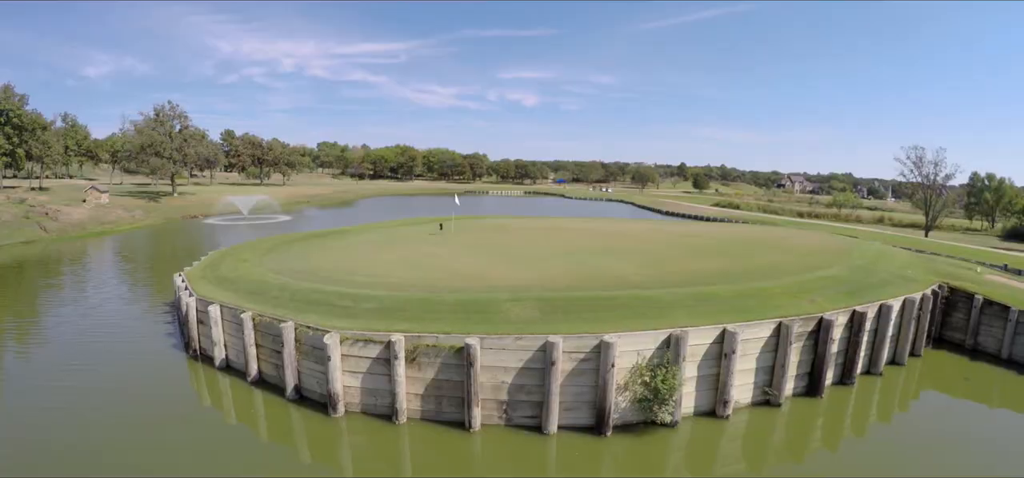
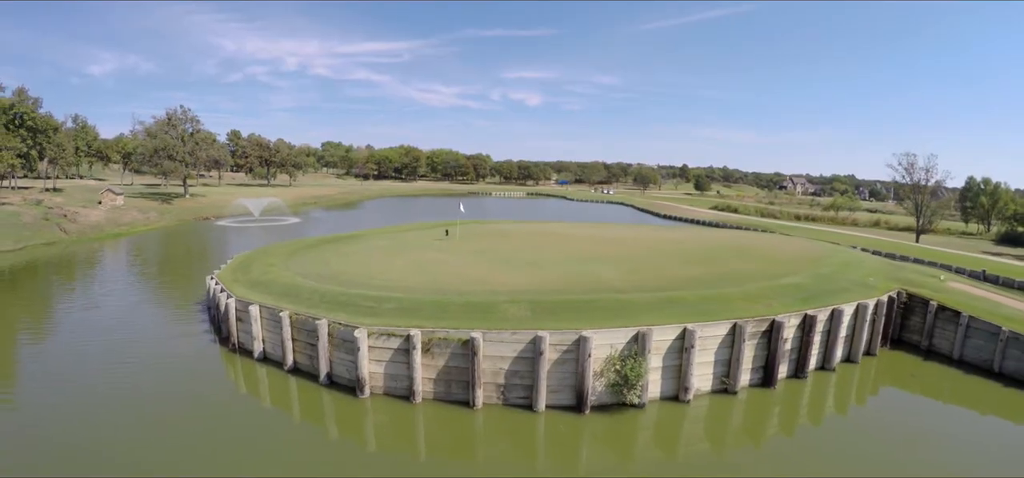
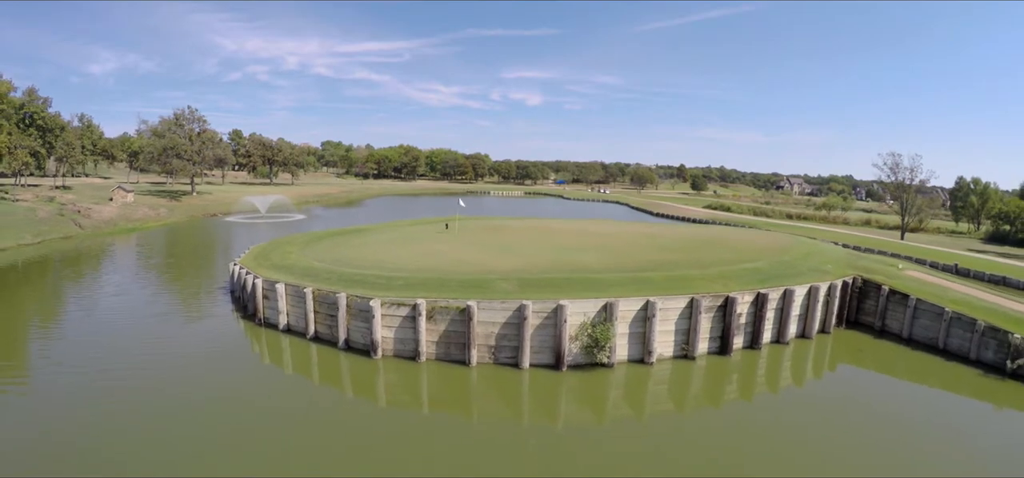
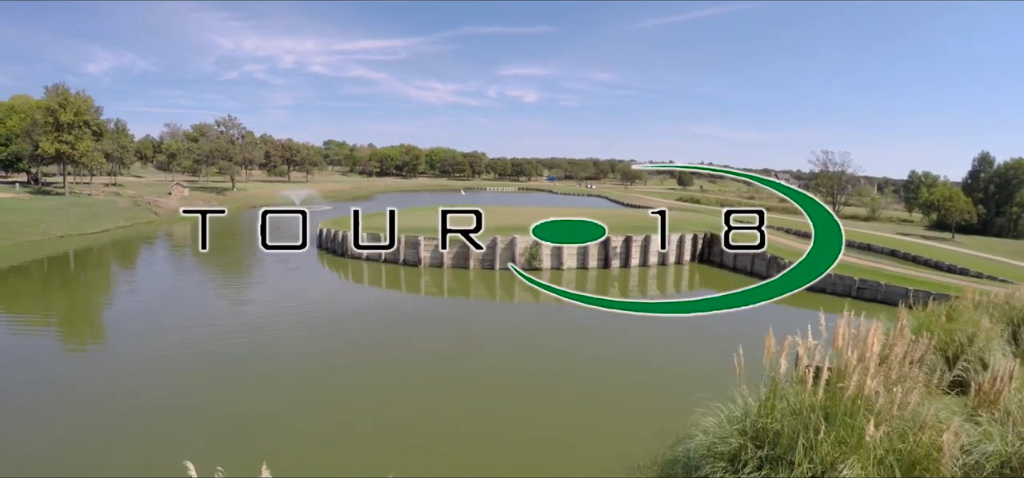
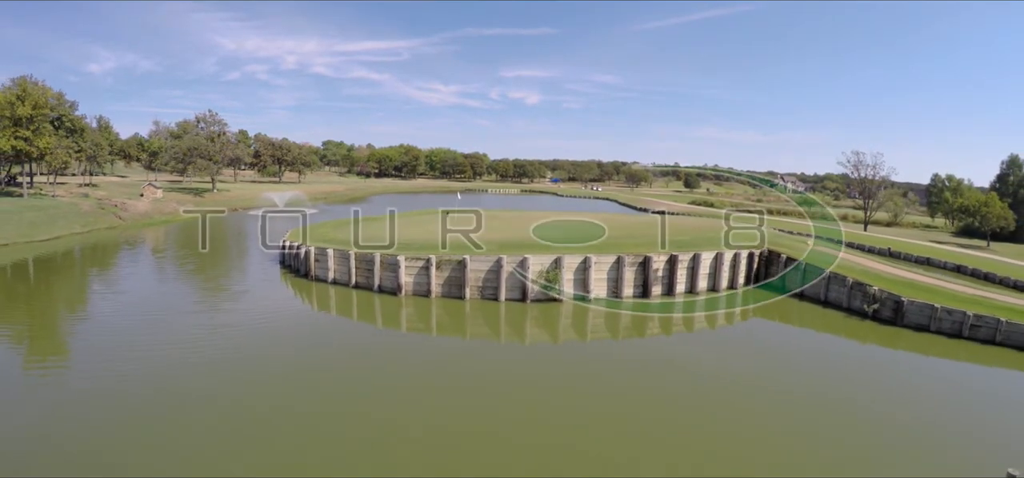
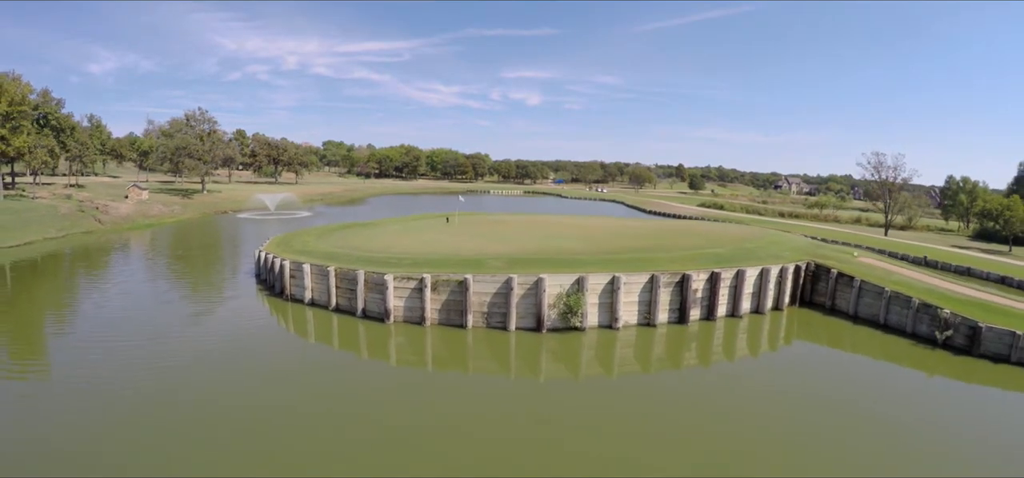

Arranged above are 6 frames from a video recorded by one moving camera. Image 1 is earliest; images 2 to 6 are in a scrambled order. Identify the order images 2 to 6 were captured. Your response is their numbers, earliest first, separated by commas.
2, 3, 6, 5, 4
